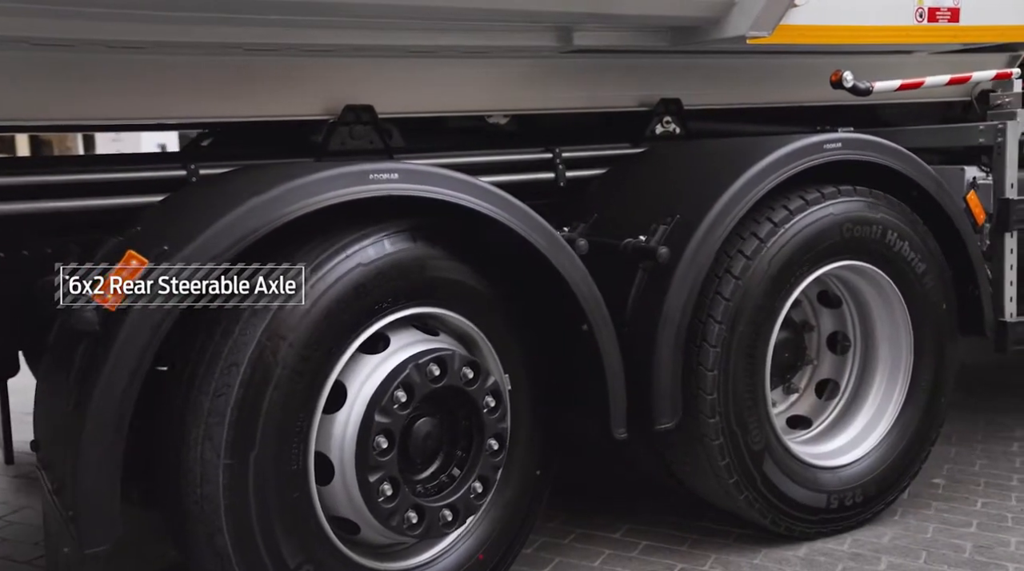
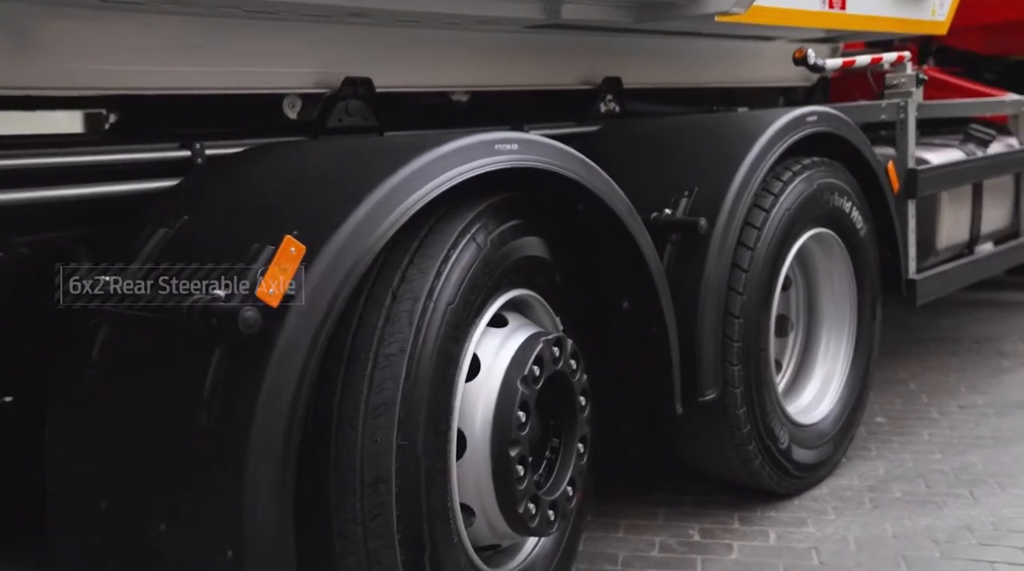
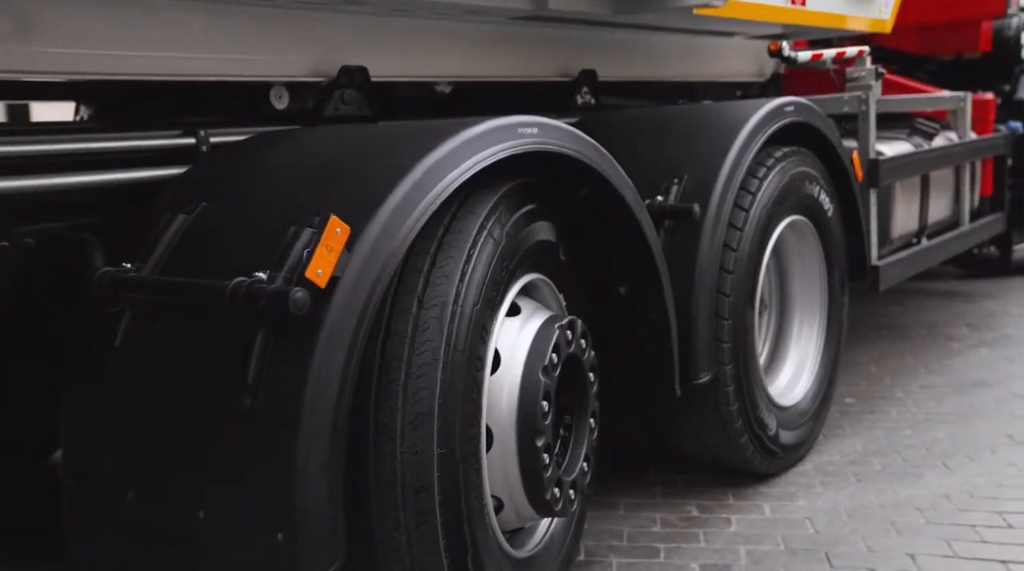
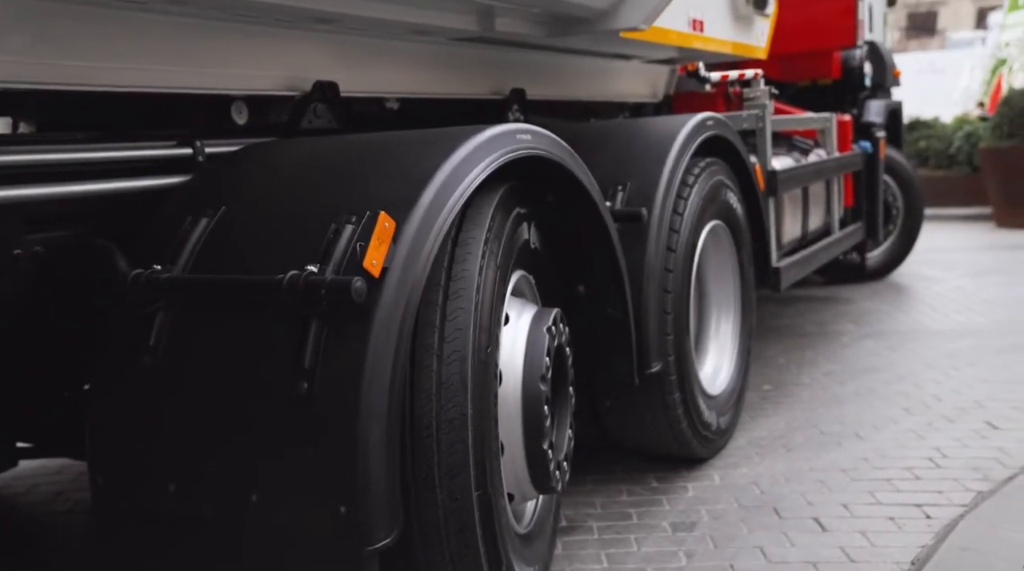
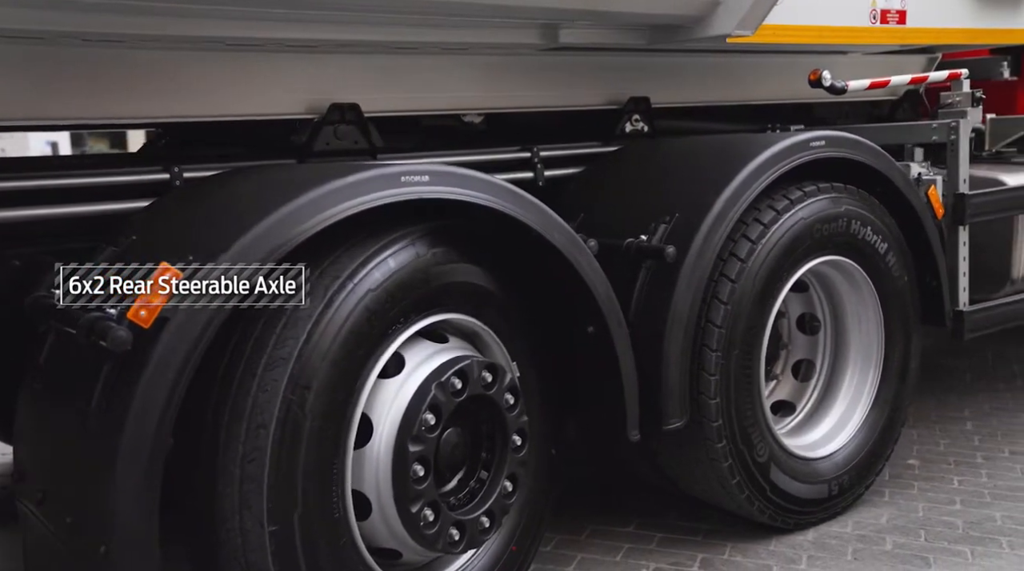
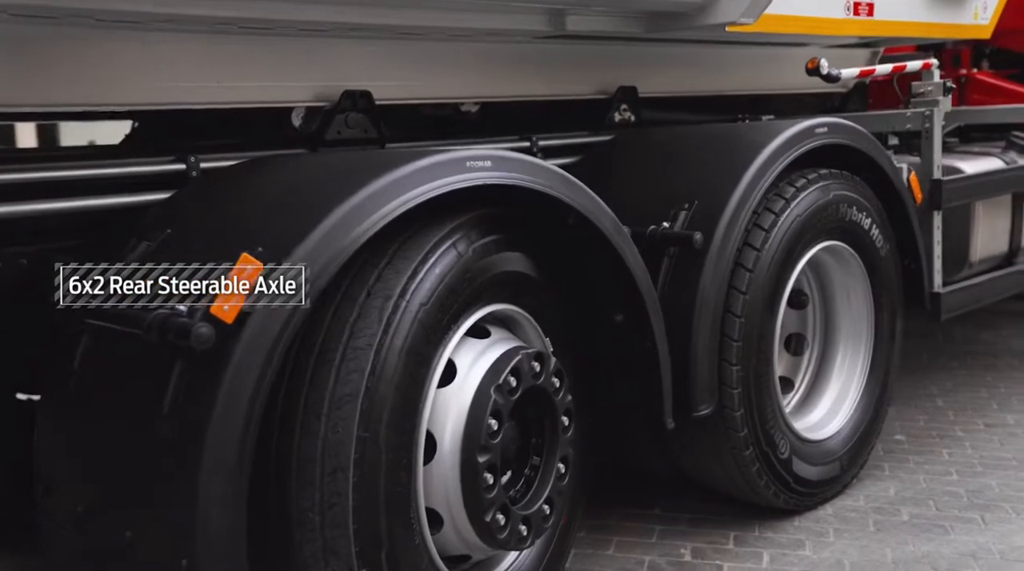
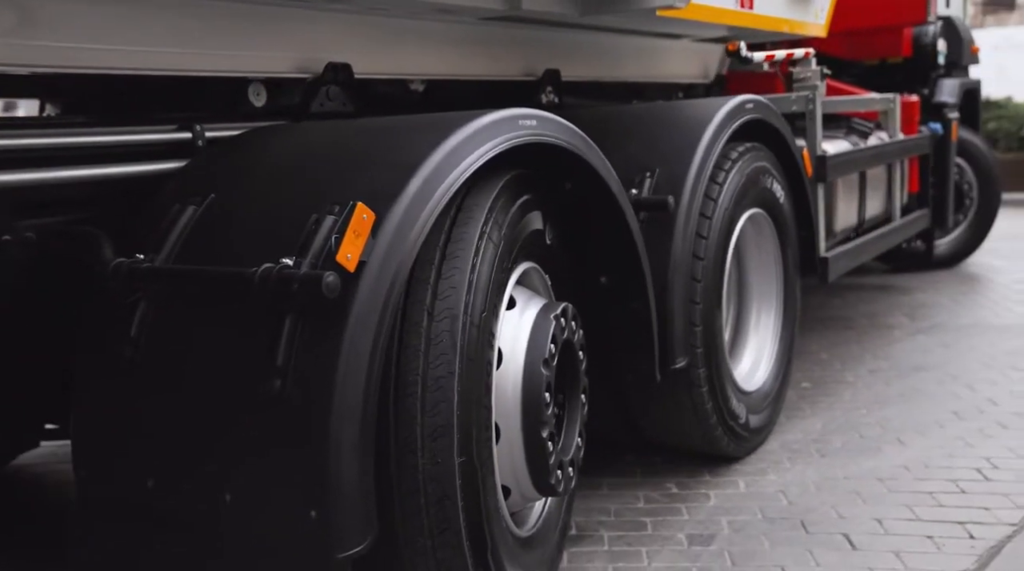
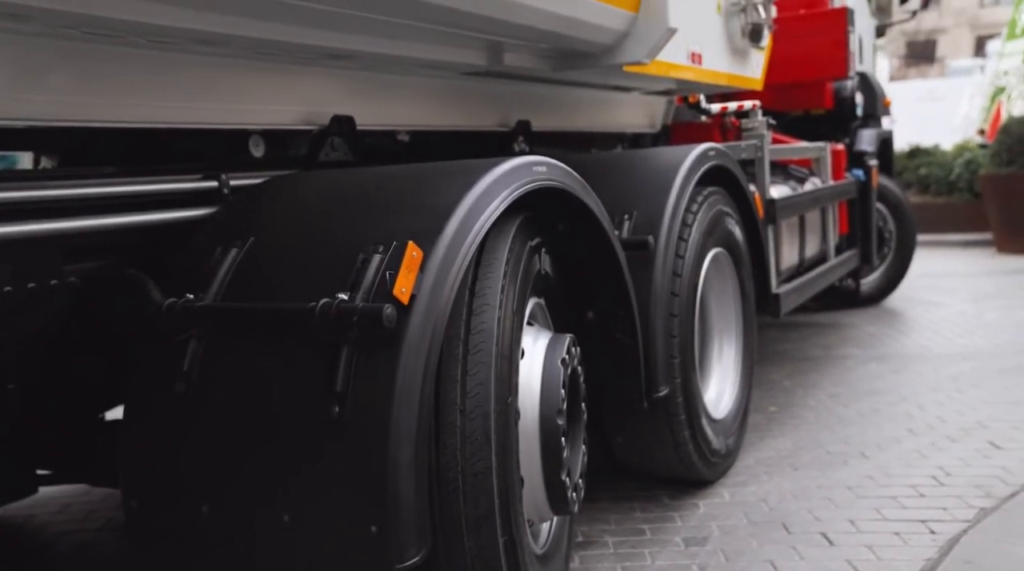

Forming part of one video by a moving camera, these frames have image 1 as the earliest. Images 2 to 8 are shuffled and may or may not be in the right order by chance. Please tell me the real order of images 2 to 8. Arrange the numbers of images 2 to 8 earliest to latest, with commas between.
5, 6, 2, 3, 7, 4, 8
